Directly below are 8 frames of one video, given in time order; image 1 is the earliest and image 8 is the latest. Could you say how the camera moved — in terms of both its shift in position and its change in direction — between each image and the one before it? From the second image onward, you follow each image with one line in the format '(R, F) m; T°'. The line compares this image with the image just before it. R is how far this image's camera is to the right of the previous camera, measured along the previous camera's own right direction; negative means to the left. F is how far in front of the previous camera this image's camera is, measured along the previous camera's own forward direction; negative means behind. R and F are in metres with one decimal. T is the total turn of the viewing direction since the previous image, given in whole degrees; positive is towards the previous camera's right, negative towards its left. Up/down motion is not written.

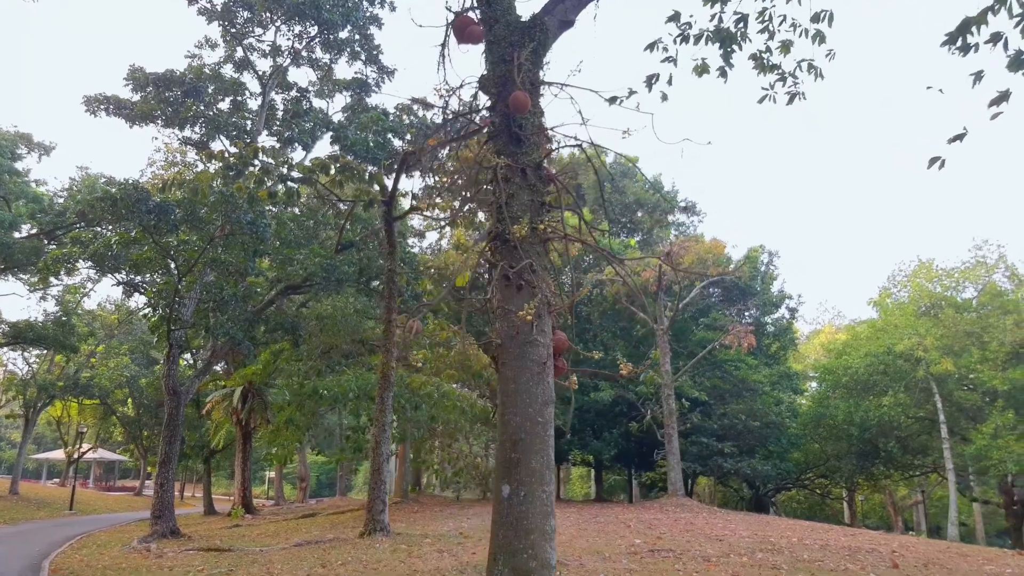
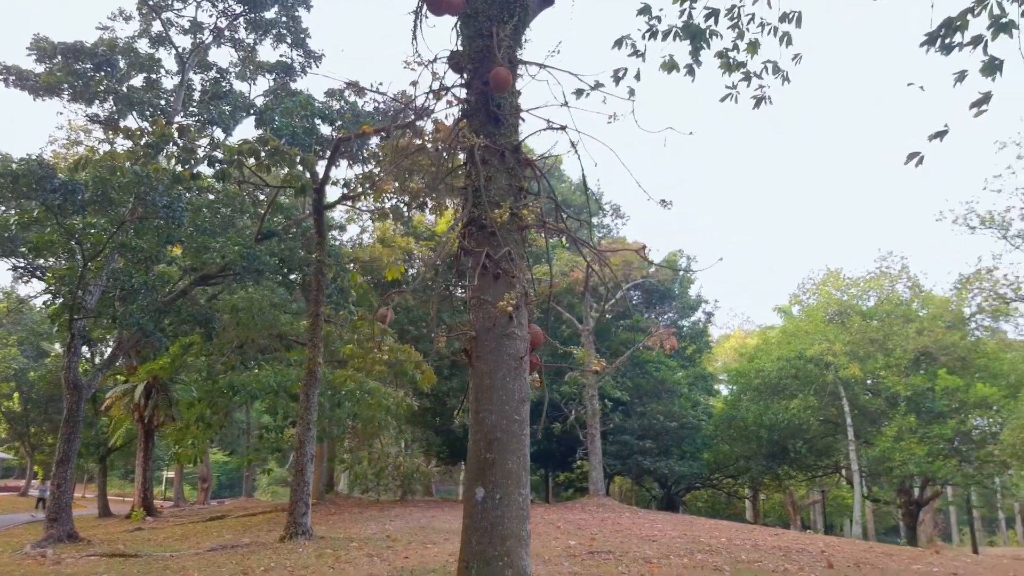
(-0.3, +0.3) m; +6°
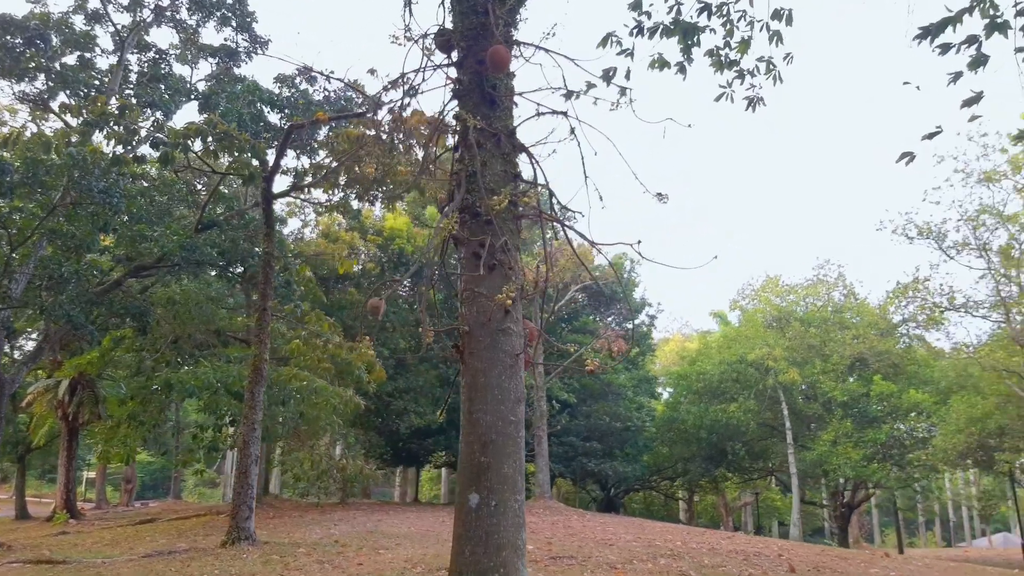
(-0.3, +0.2) m; +5°
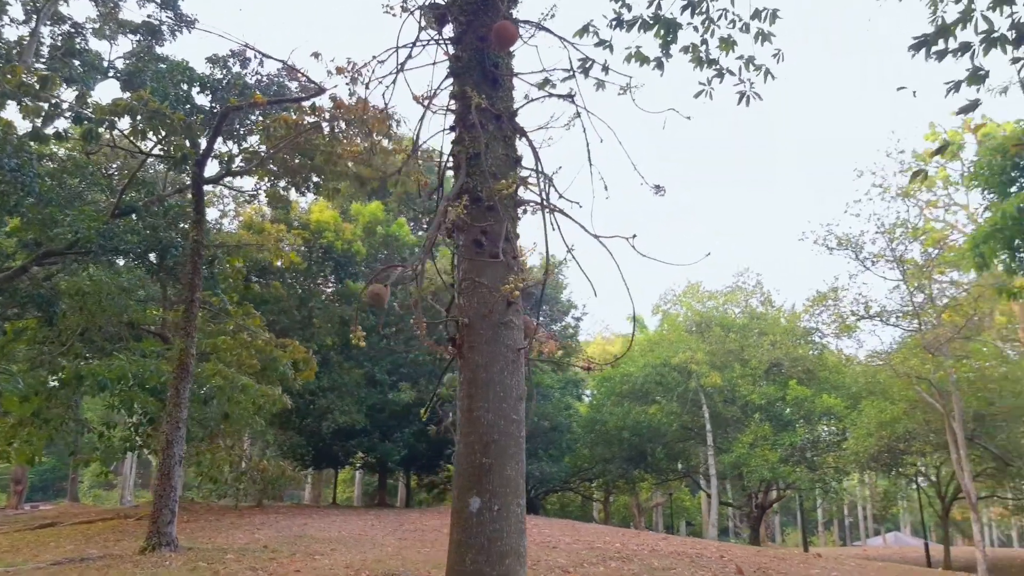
(-0.4, +0.2) m; +6°
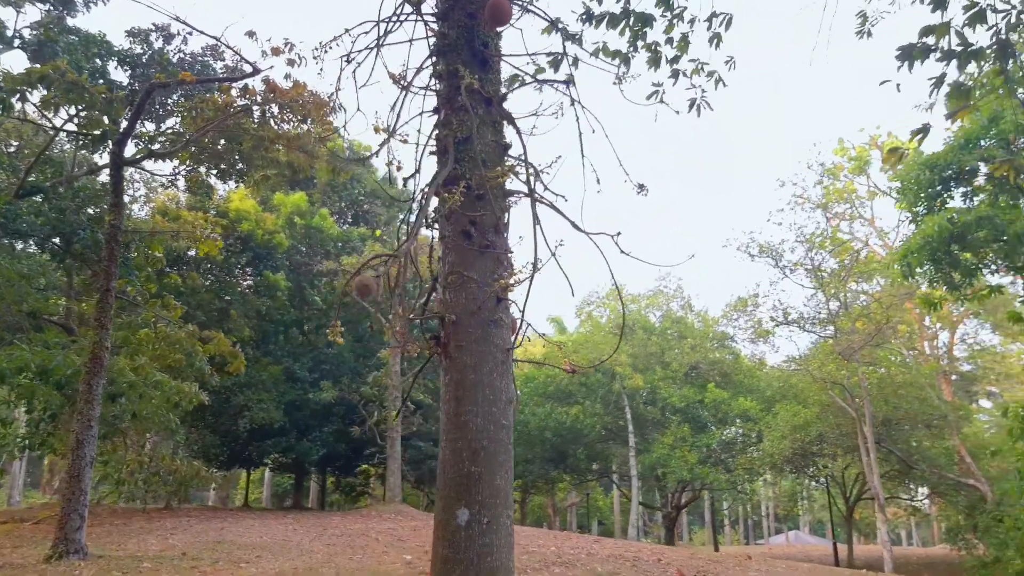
(-0.3, +0.2) m; +6°
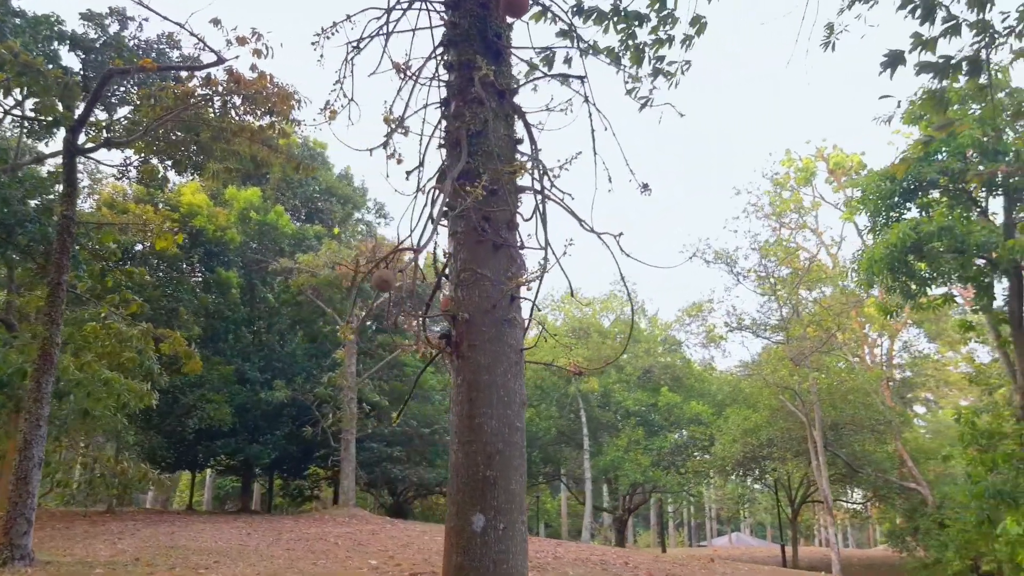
(-0.3, +0.1) m; +4°
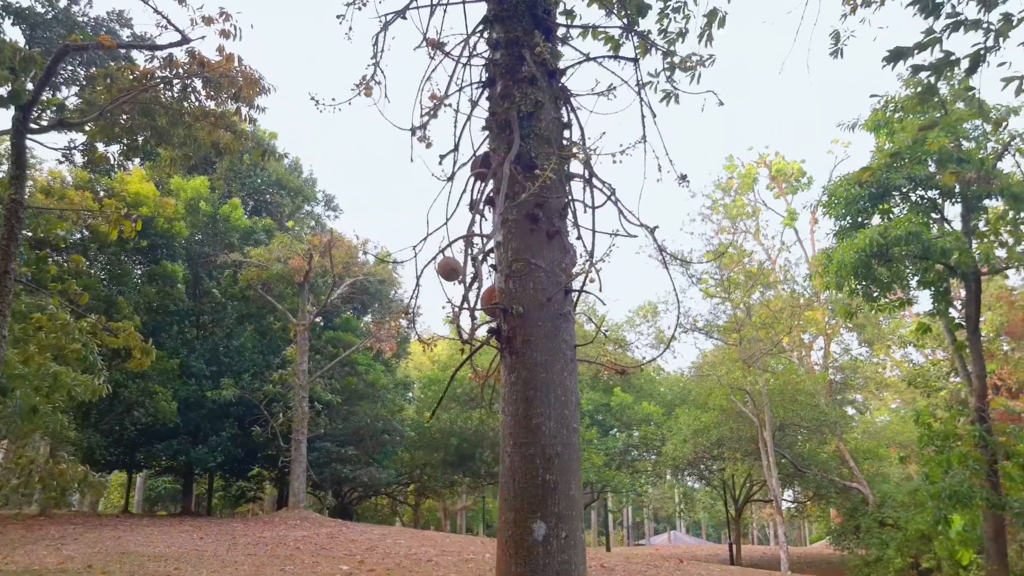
(-0.4, +0.2) m; +4°
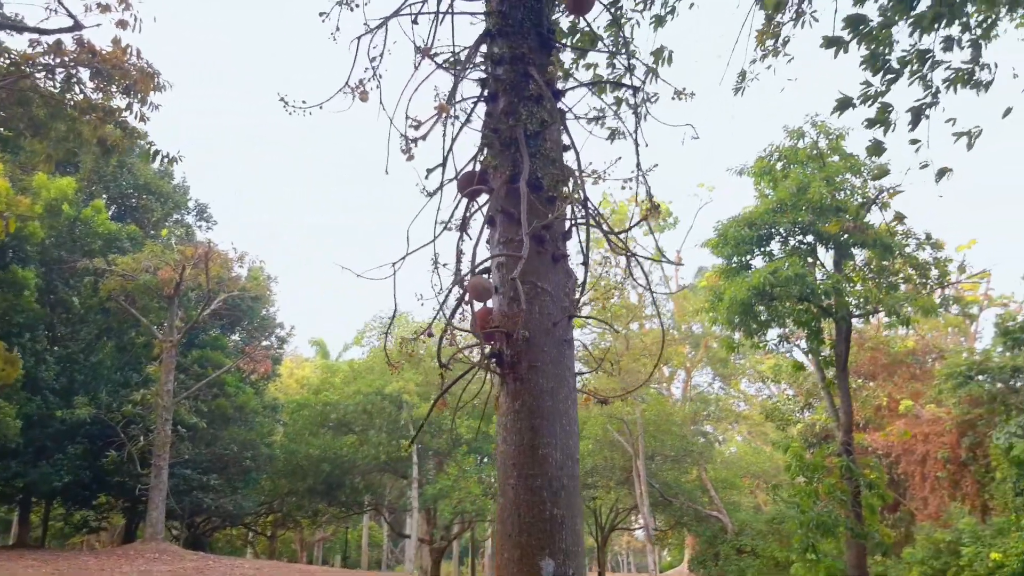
(-0.5, +0.2) m; +10°
